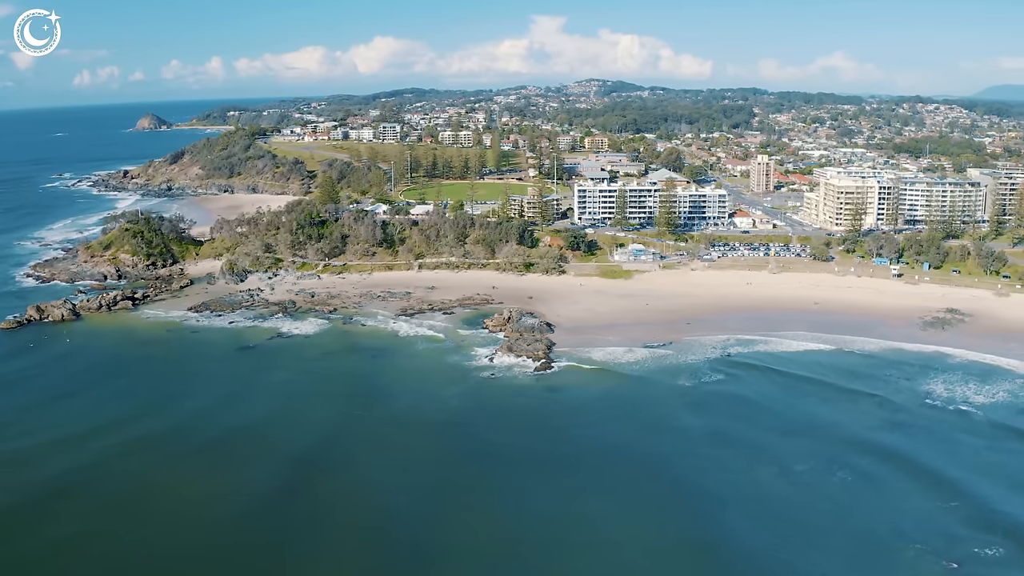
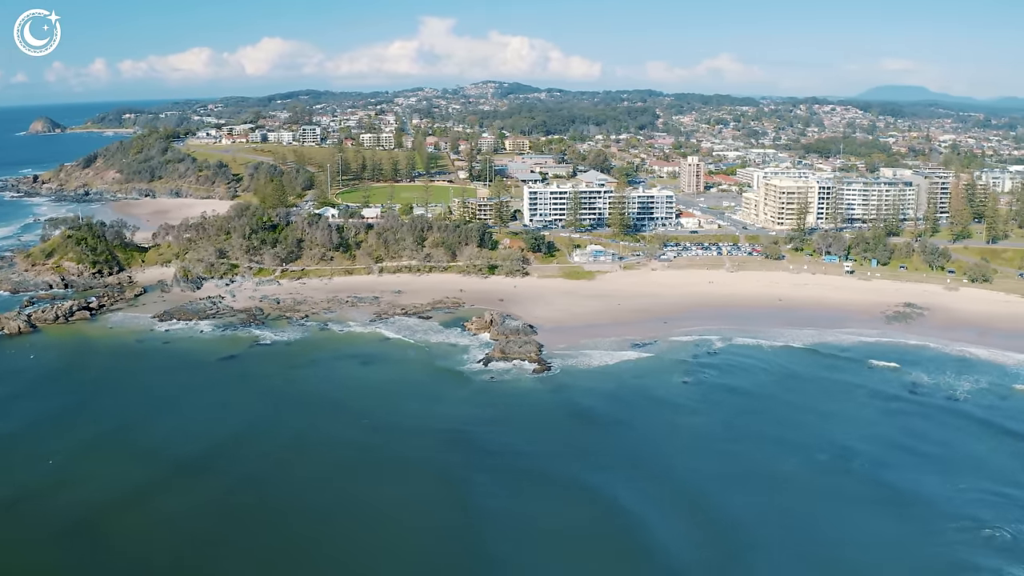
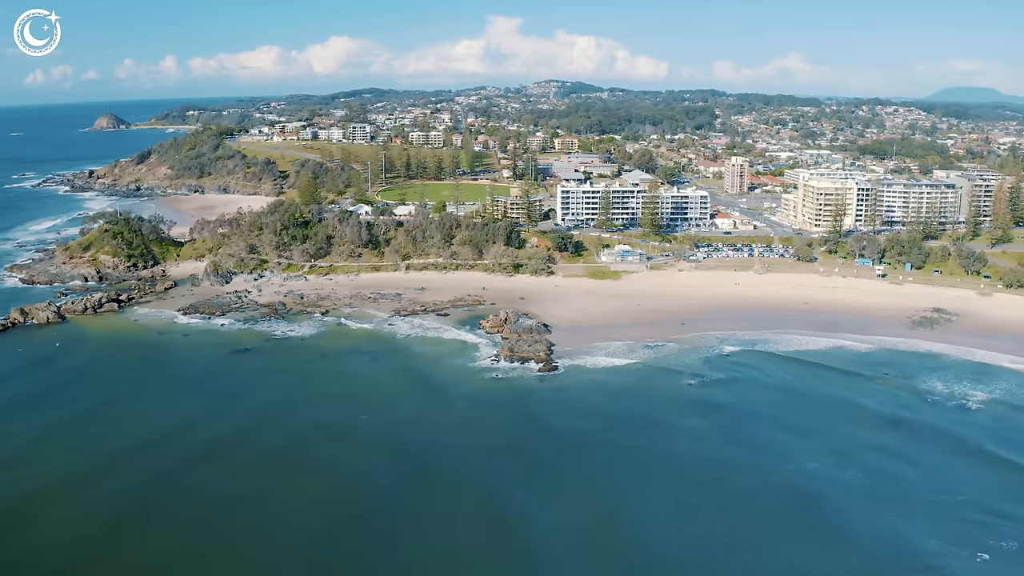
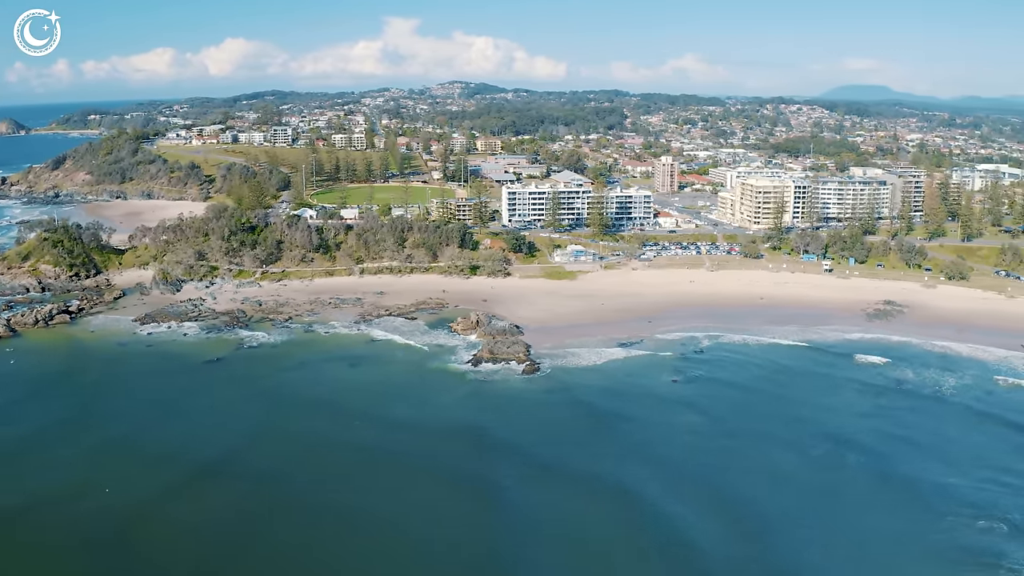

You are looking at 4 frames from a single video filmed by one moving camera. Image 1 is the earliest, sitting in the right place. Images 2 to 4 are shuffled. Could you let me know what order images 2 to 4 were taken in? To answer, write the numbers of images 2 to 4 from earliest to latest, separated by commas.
3, 2, 4
